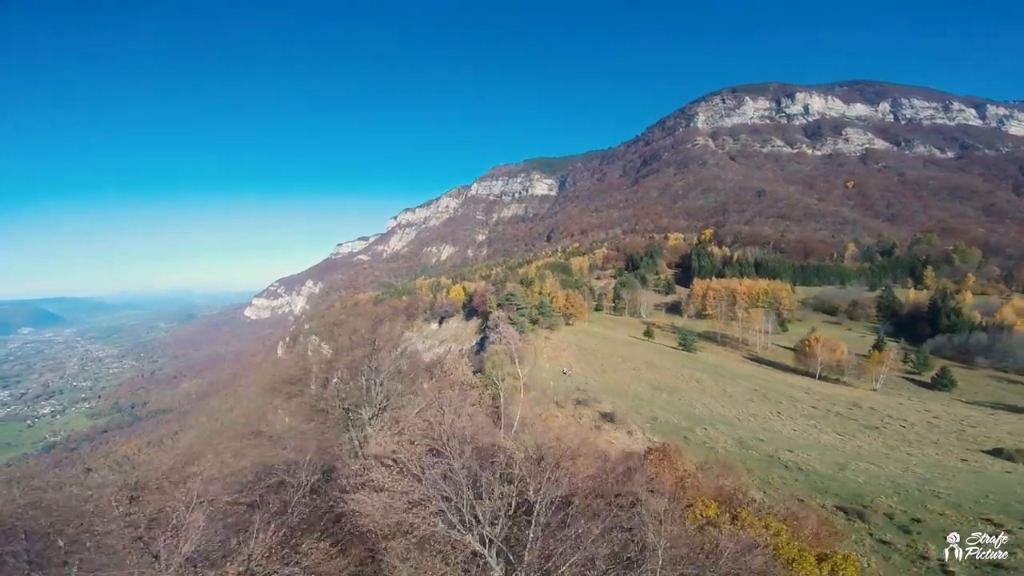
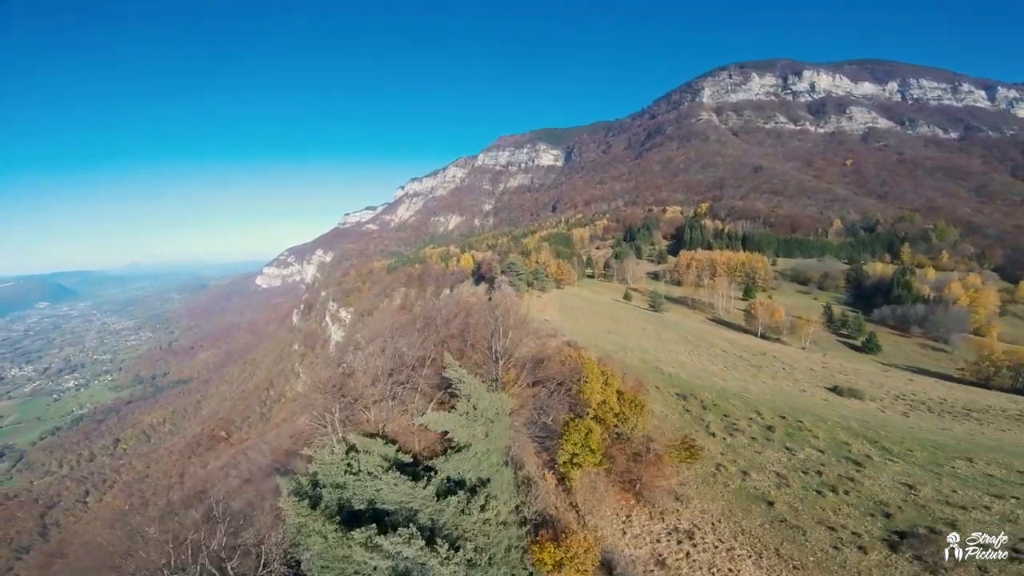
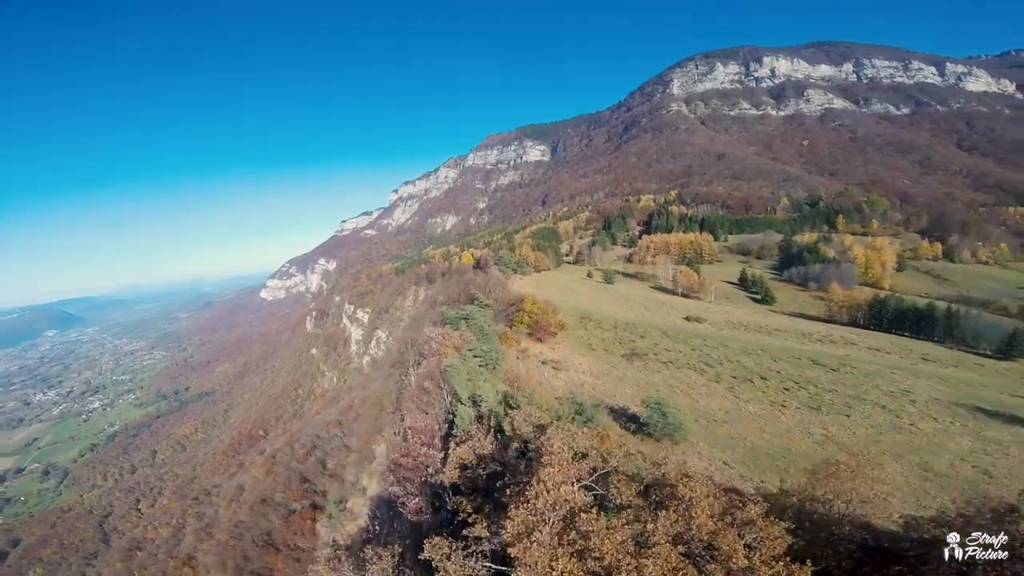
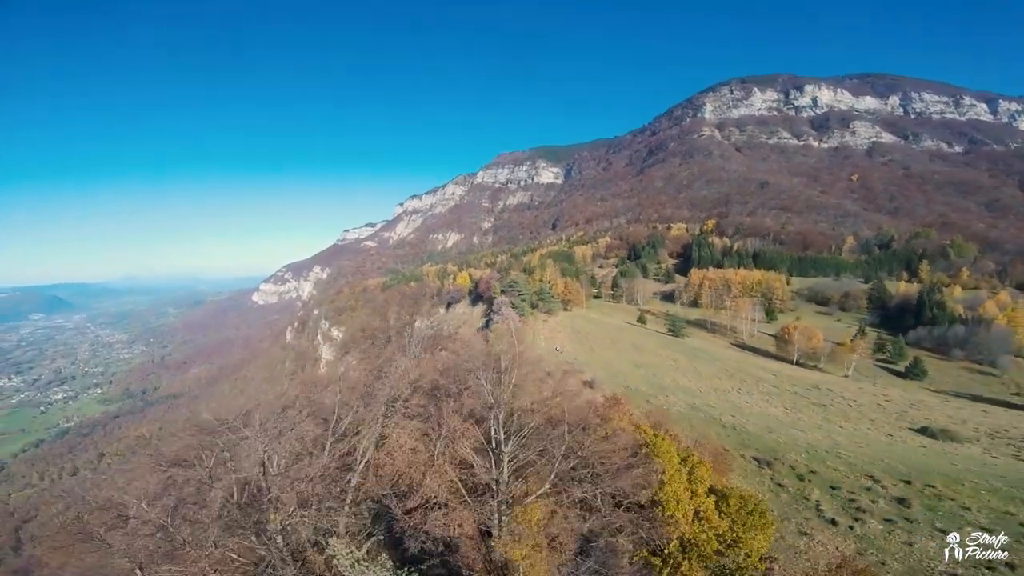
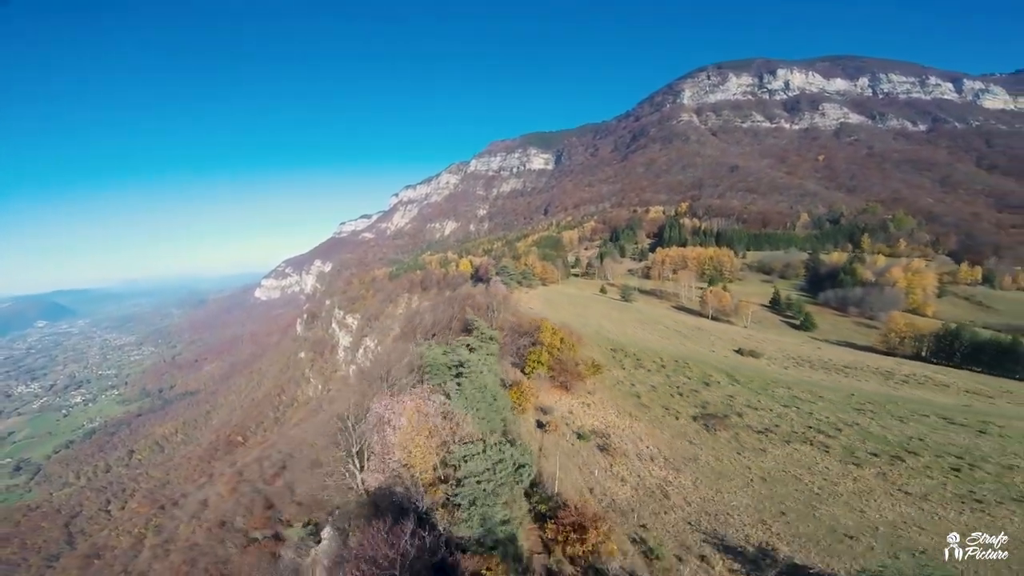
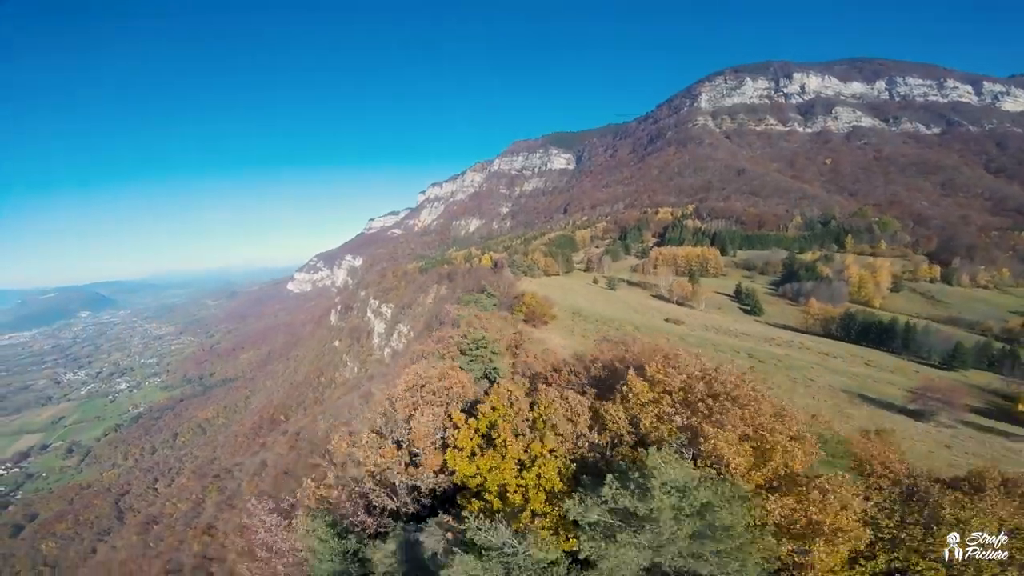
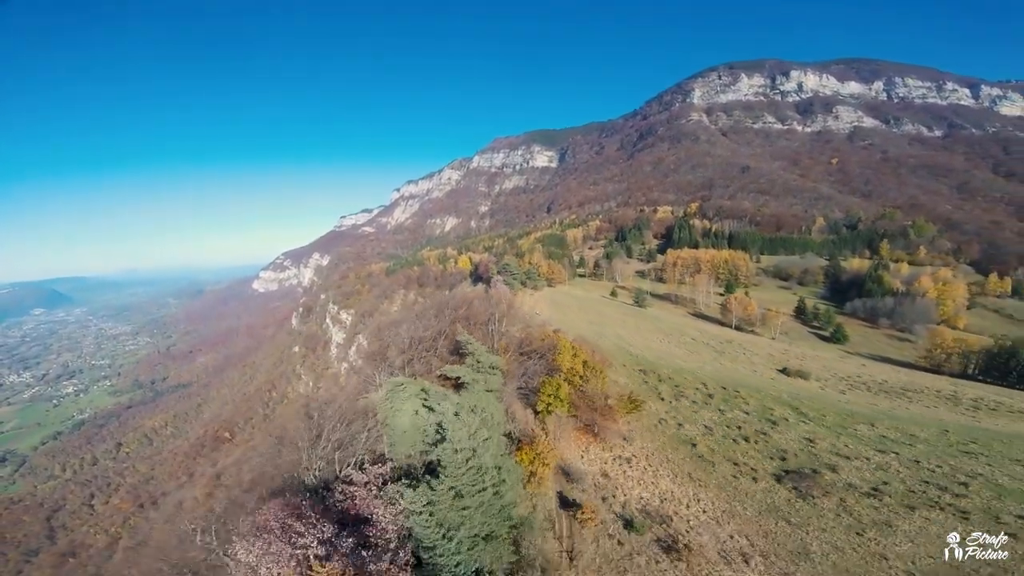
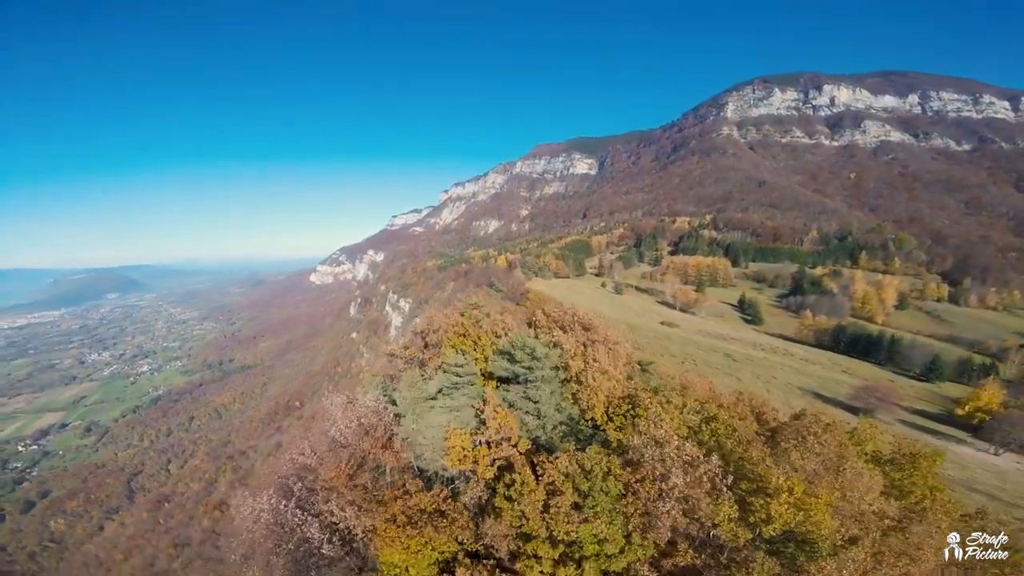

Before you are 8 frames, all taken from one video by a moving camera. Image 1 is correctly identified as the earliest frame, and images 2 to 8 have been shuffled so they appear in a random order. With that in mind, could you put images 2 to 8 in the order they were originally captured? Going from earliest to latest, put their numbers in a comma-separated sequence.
4, 2, 7, 5, 3, 6, 8
